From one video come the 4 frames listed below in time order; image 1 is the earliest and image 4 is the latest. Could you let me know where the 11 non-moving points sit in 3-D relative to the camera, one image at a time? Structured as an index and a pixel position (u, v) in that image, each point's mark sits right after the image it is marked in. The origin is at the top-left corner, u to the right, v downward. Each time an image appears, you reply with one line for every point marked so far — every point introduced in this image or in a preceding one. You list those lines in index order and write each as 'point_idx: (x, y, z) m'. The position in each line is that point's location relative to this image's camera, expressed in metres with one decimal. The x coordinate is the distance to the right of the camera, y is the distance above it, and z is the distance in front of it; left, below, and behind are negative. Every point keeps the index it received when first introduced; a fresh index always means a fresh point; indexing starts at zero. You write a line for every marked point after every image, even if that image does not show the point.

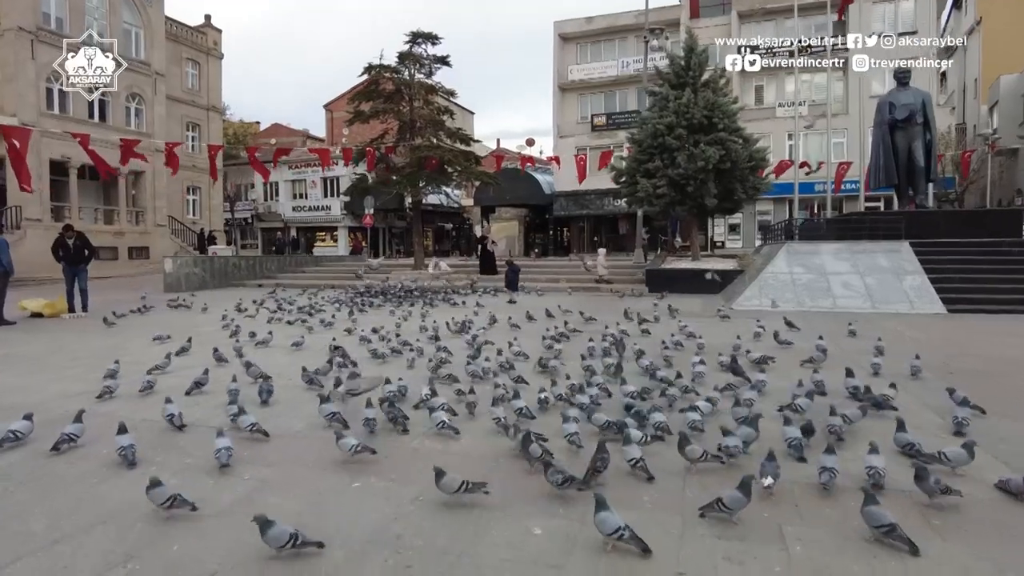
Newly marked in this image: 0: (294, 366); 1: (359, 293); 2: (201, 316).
0: (-2.5, -0.9, +7.4) m
1: (-3.7, -0.1, +15.5) m
2: (-6.0, -0.6, +12.6) m
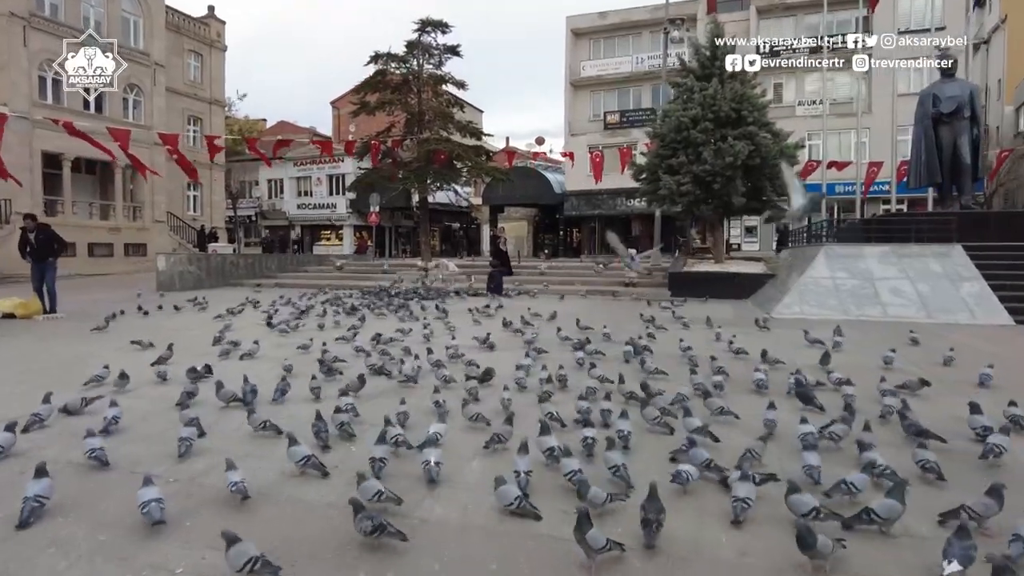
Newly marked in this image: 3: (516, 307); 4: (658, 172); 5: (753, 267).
0: (-2.3, -0.9, +6.4) m
1: (-3.4, -0.2, +14.5) m
2: (-5.7, -0.6, +11.5) m
3: (+0.1, -0.4, +13.4) m
4: (+3.9, +3.1, +17.2) m
5: (+6.2, +0.5, +16.6) m
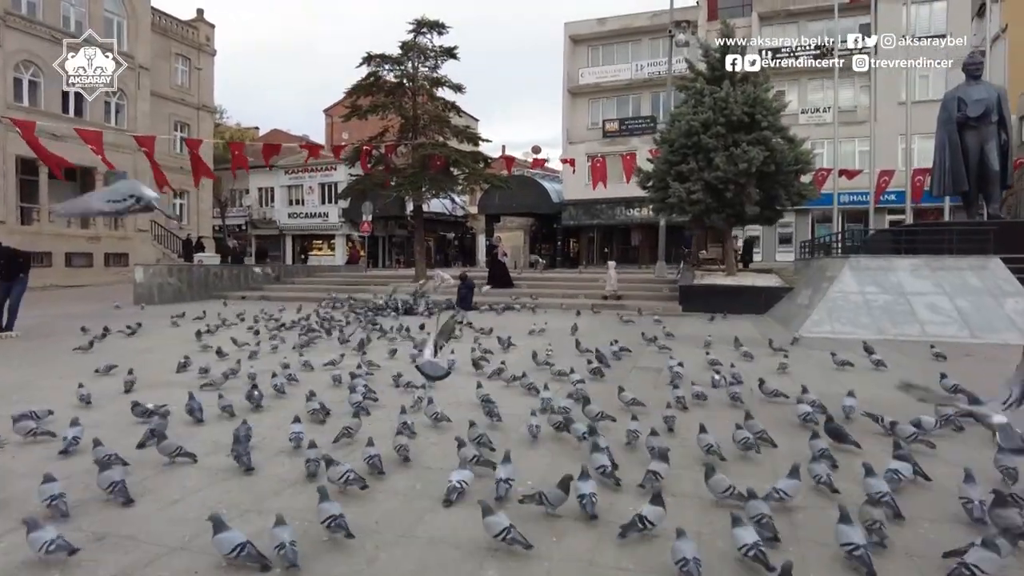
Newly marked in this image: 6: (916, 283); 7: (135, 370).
0: (-2.2, -1.1, +5.4) m
1: (-3.3, -0.5, +13.5) m
2: (-5.7, -0.8, +10.5) m
3: (+0.1, -0.7, +12.4) m
4: (+3.9, +2.7, +16.4) m
5: (+6.2, +0.2, +15.7) m
6: (+6.8, +0.1, +10.9) m
7: (-3.9, -0.9, +6.6) m
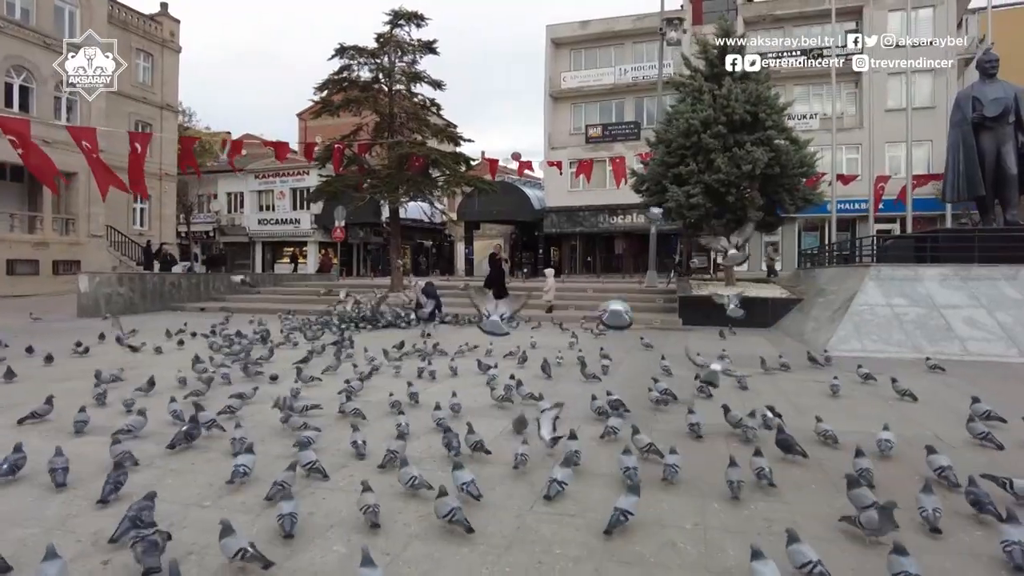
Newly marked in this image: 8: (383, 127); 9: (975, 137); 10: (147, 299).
0: (-2.1, -1.2, +4.0) m
1: (-3.6, -0.7, +12.1) m
2: (-5.8, -1.0, +9.0) m
3: (-0.1, -0.9, +11.1) m
4: (+3.6, +2.5, +15.3) m
5: (+5.9, 0.0, +14.6) m
6: (+6.7, -0.1, +9.9) m
7: (-3.9, -1.0, +5.2) m
8: (-3.7, +4.7, +18.8) m
9: (+9.6, +3.1, +13.5) m
10: (-9.4, -0.3, +16.6) m
